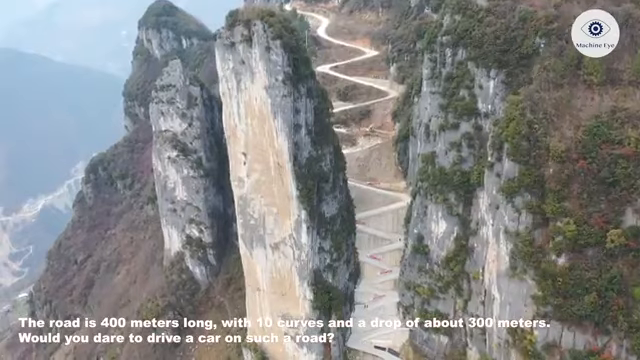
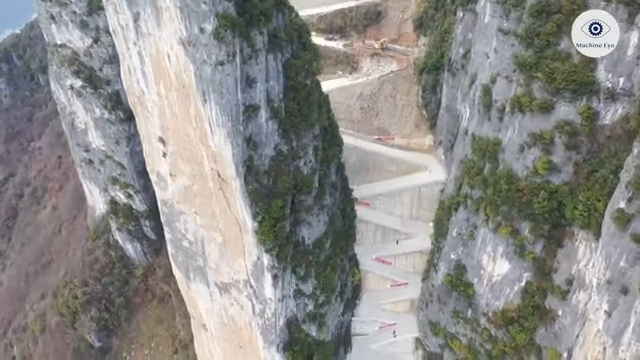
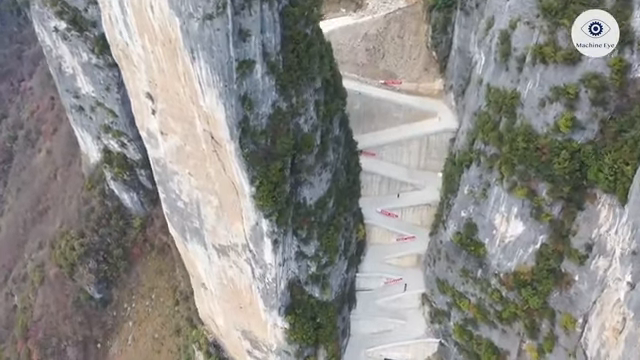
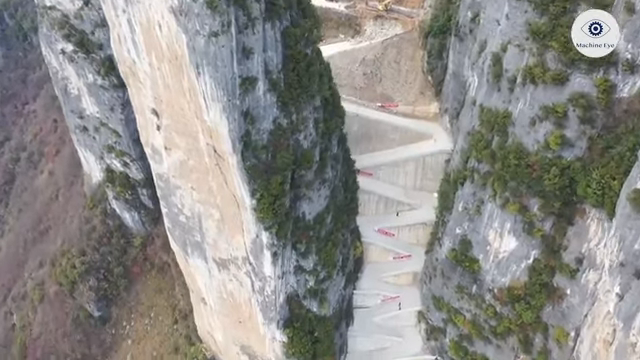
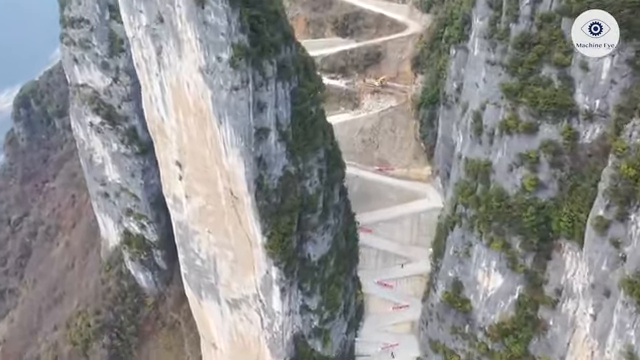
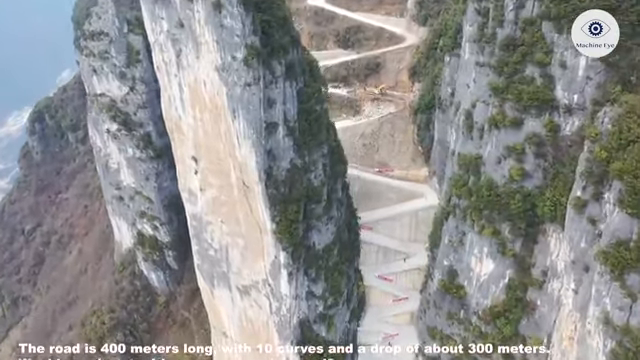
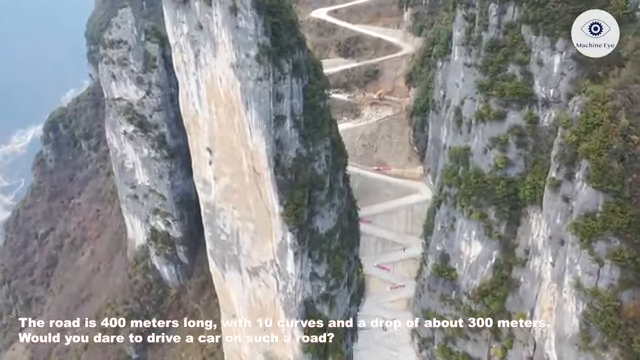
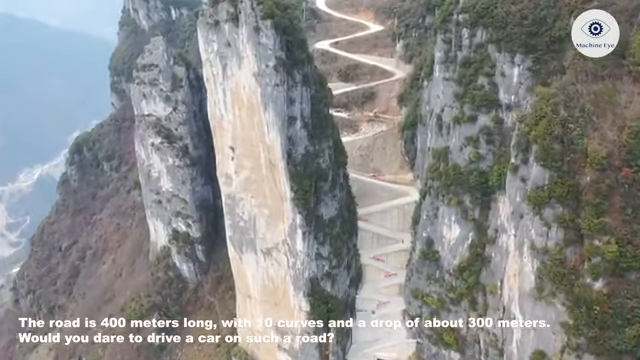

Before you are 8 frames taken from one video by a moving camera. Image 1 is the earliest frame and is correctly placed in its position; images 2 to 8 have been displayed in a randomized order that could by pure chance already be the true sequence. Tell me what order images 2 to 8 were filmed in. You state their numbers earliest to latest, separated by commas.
8, 7, 6, 5, 2, 4, 3
